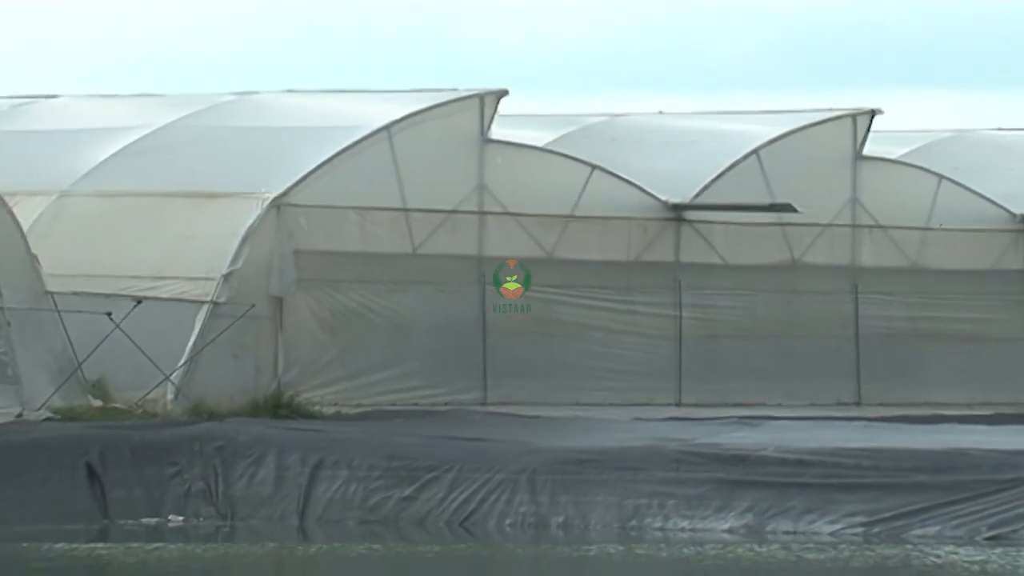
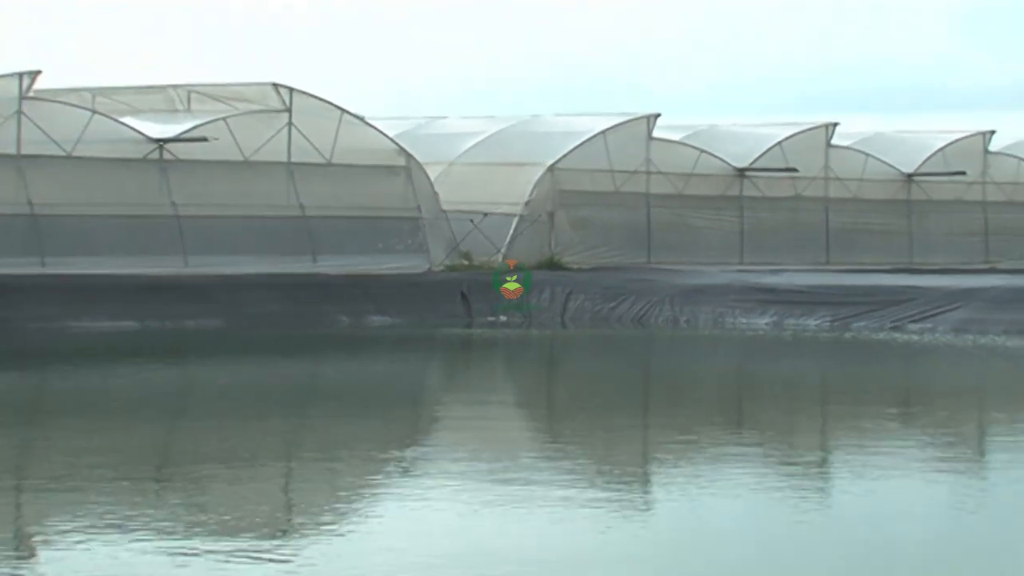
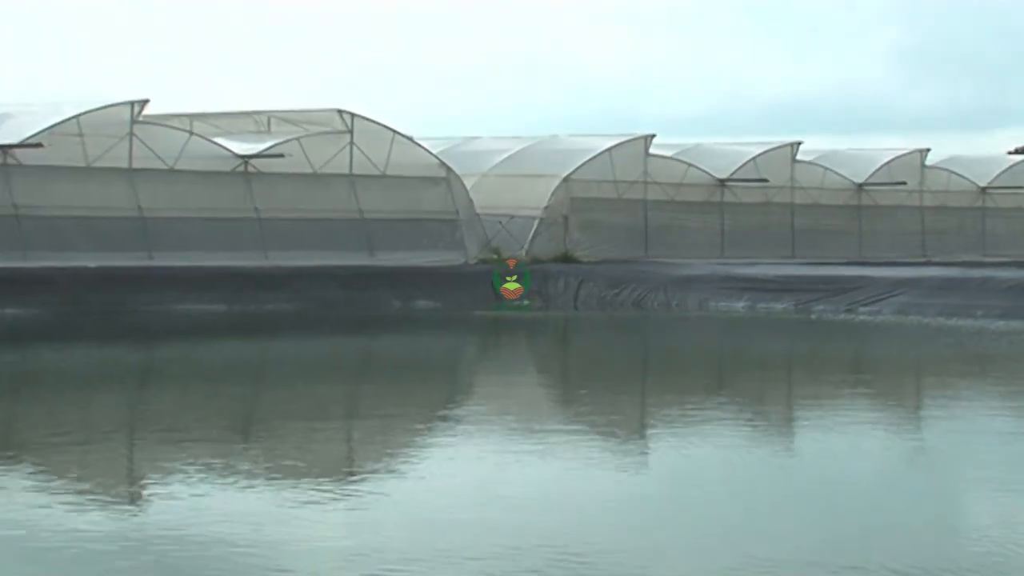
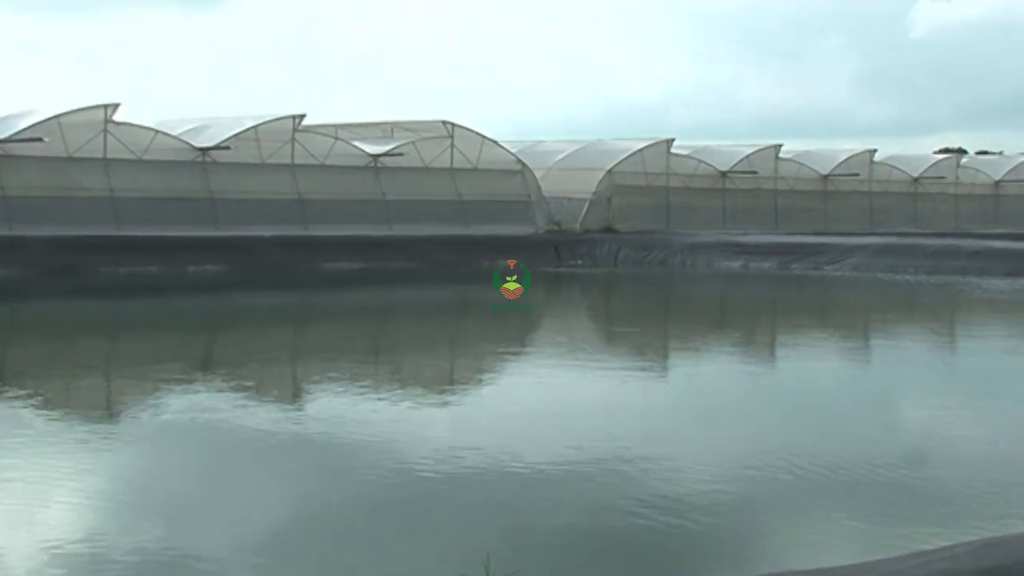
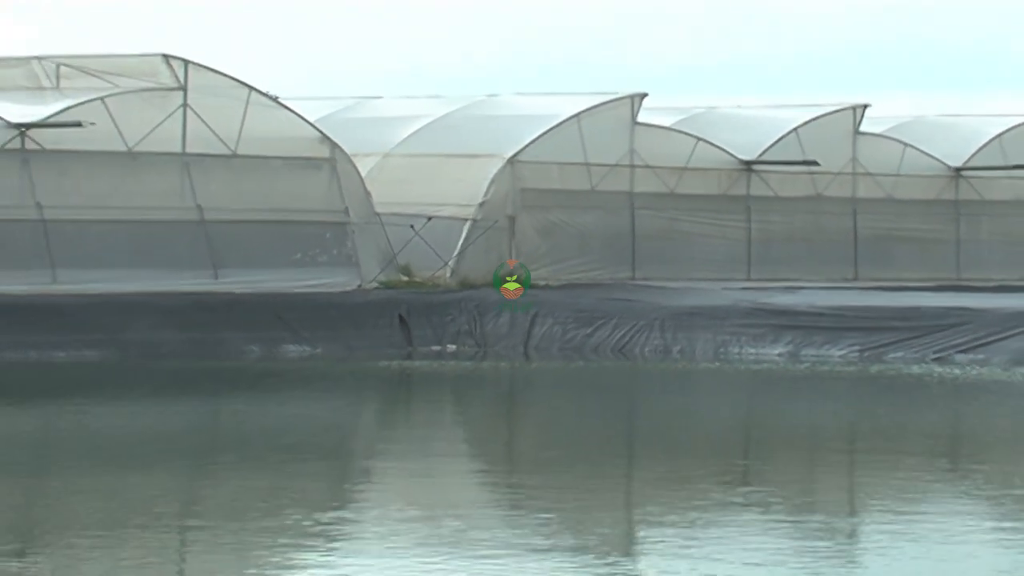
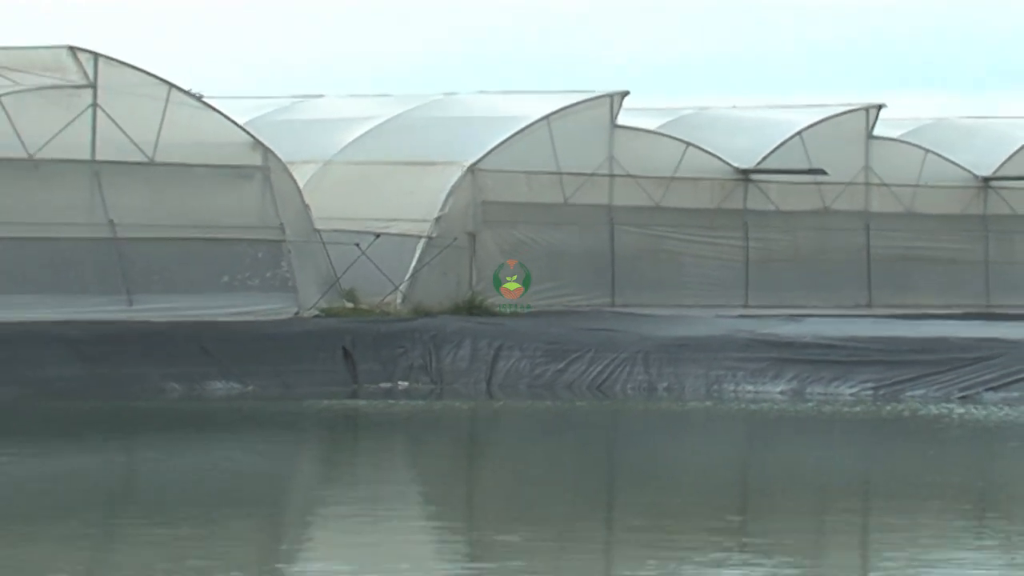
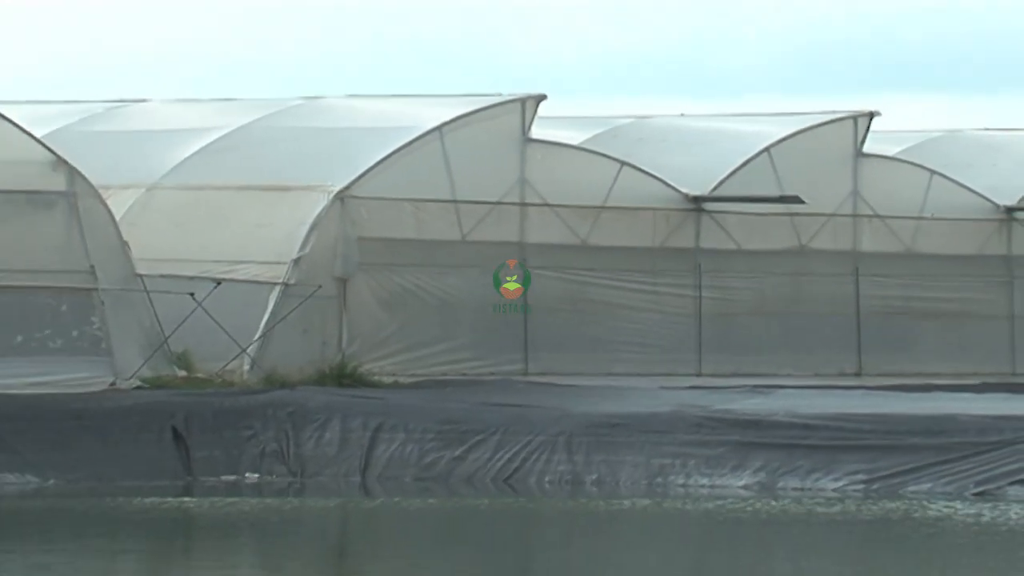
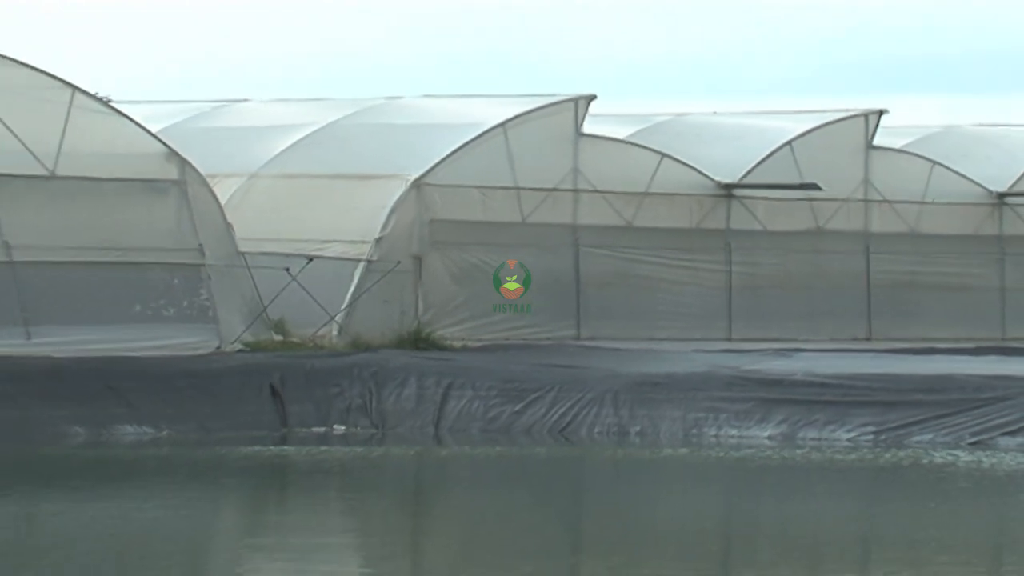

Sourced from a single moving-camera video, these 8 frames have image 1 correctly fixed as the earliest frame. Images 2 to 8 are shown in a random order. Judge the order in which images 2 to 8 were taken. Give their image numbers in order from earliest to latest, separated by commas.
7, 8, 6, 5, 2, 3, 4
